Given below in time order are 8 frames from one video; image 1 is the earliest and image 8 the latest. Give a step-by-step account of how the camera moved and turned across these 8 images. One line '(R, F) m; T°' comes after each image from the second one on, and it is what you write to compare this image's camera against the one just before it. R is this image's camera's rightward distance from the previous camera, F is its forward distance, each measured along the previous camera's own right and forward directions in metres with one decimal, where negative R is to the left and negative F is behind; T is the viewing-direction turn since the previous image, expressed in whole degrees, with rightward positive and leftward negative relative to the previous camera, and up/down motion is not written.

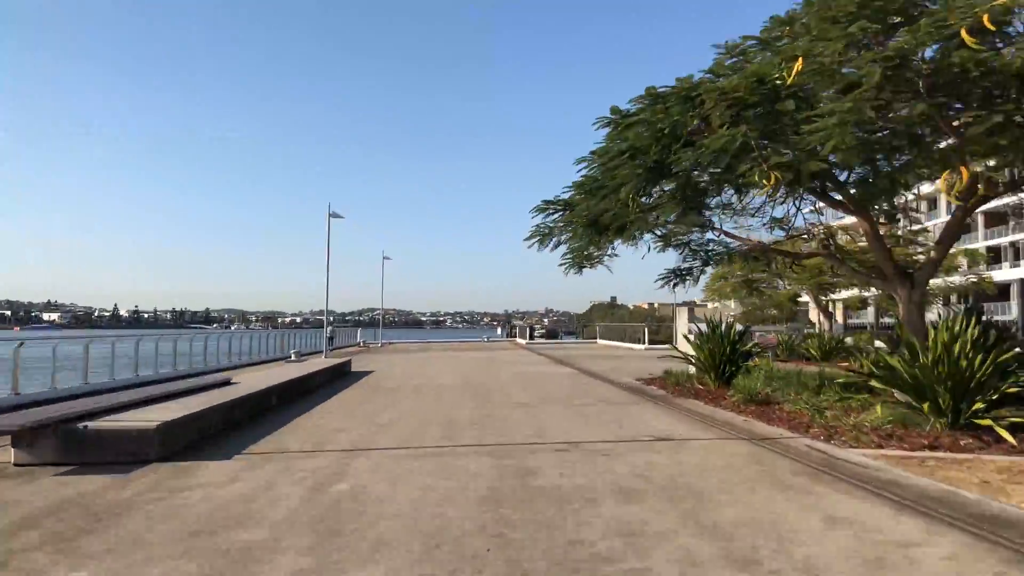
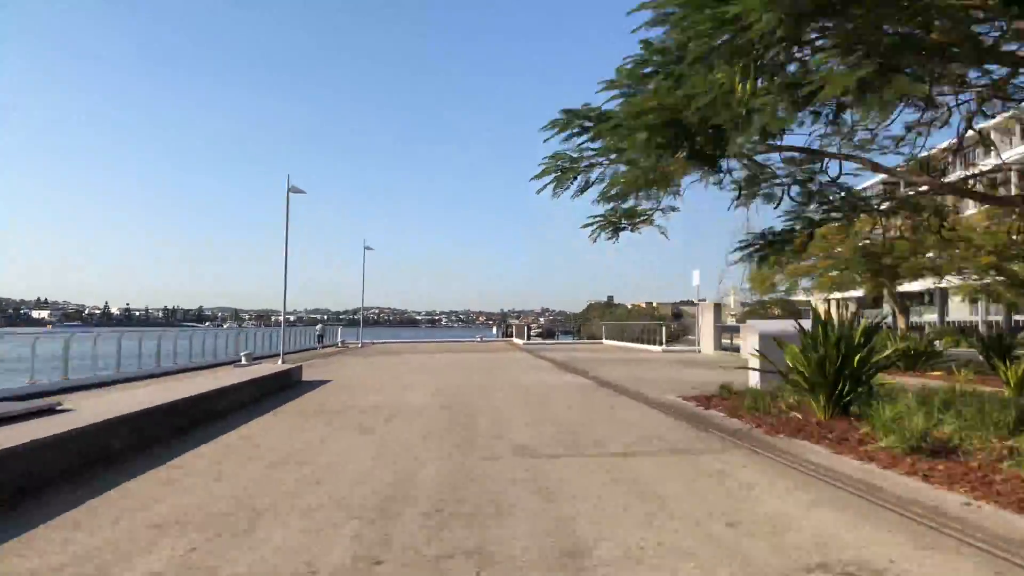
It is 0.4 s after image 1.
(0.0, +4.7) m; 0°
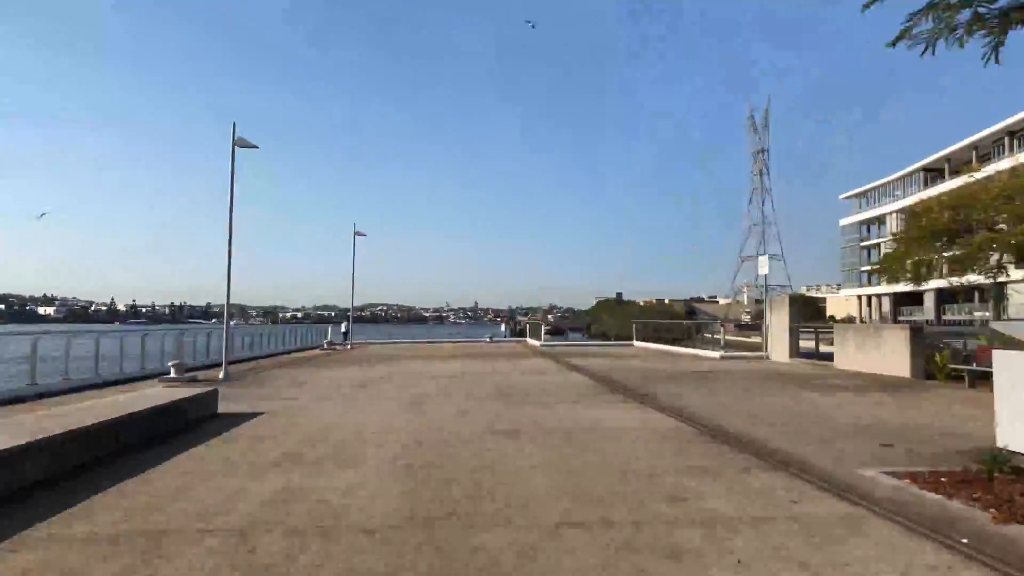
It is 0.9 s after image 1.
(-0.4, +6.1) m; -1°
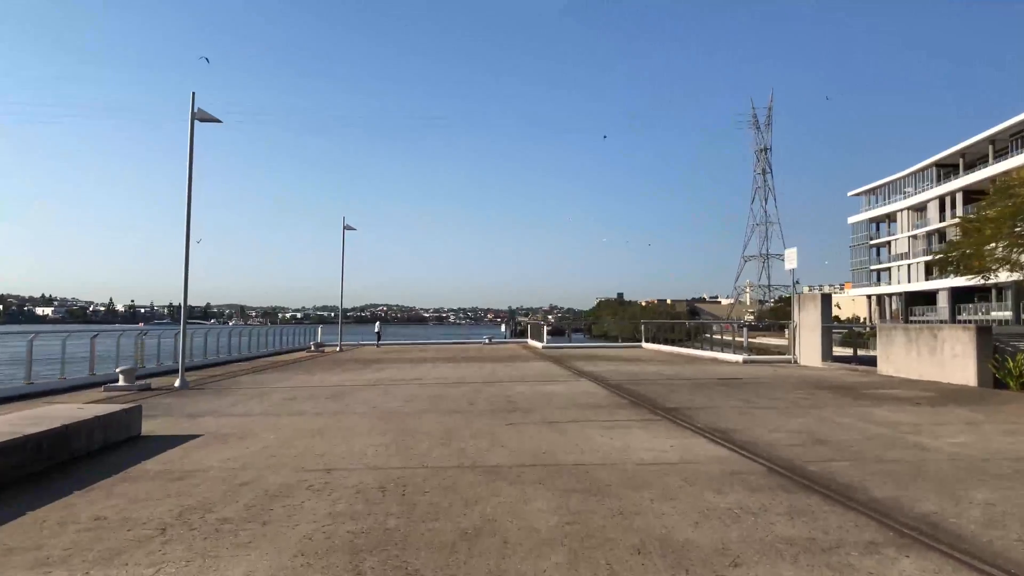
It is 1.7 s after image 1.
(0.0, +2.3) m; 0°
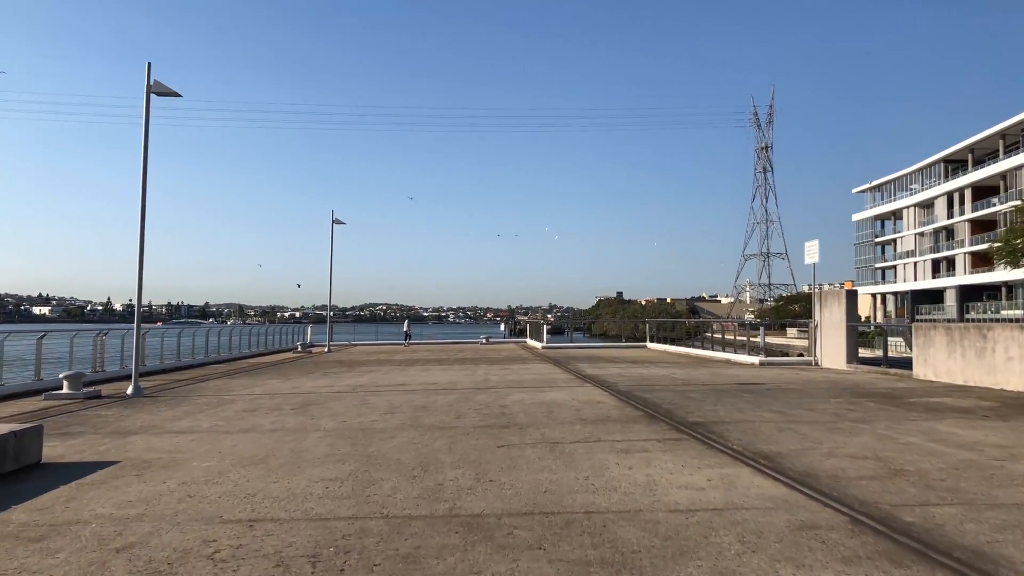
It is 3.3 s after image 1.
(+0.1, +1.7) m; 0°
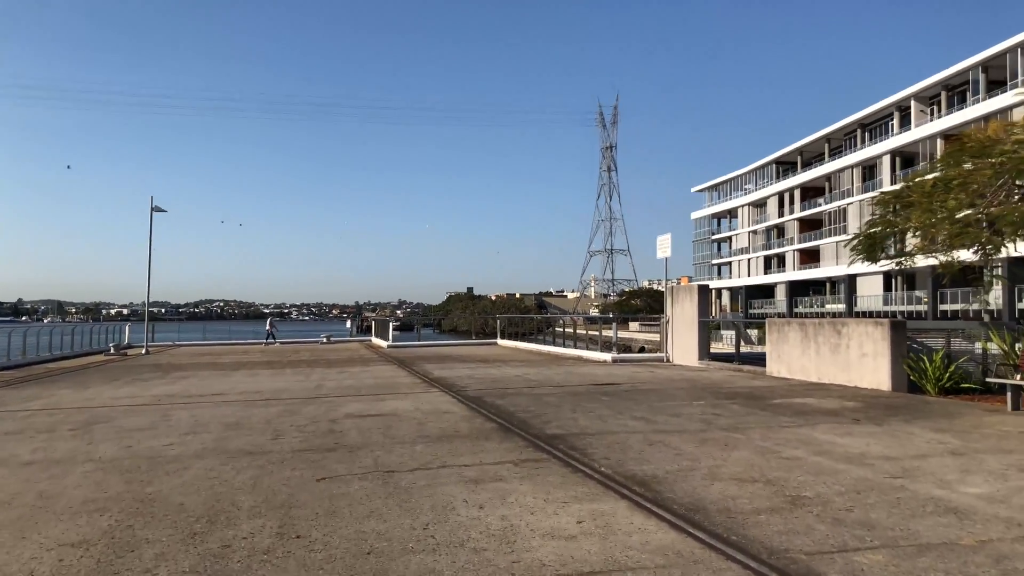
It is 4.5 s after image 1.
(+0.2, +1.5) m; +12°
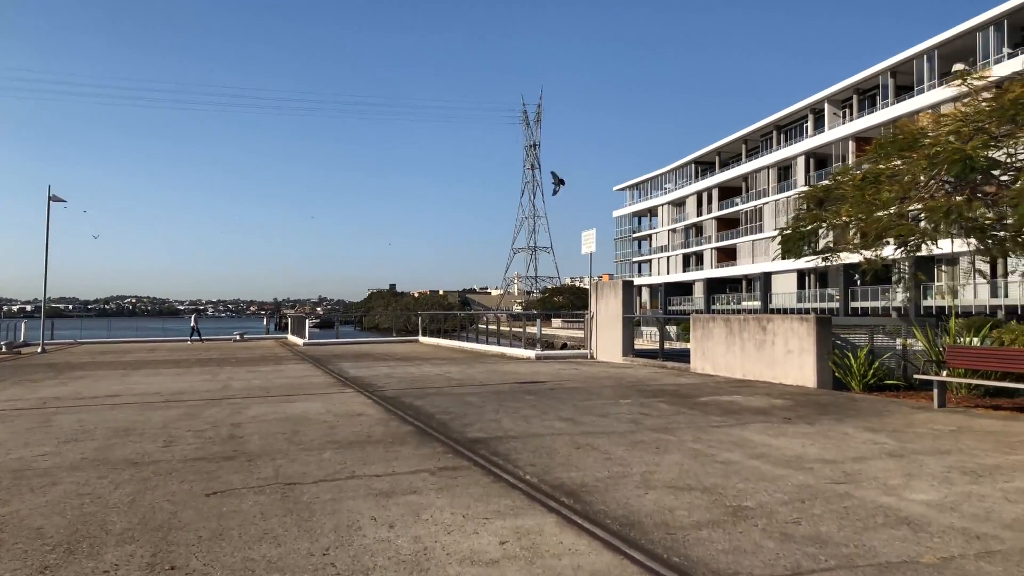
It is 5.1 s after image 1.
(0.0, +0.6) m; +6°
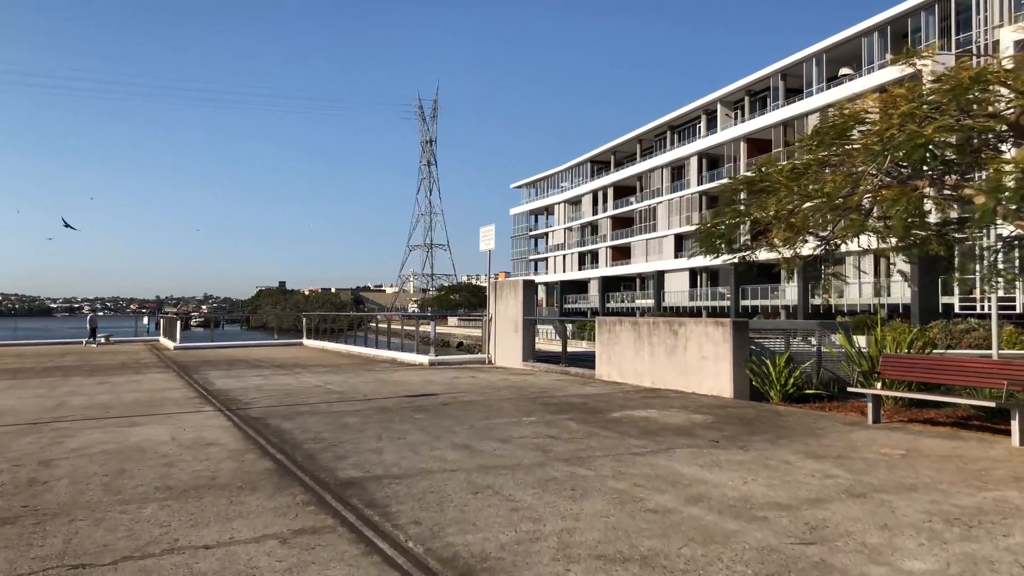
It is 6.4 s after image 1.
(+0.1, +1.4) m; +8°
